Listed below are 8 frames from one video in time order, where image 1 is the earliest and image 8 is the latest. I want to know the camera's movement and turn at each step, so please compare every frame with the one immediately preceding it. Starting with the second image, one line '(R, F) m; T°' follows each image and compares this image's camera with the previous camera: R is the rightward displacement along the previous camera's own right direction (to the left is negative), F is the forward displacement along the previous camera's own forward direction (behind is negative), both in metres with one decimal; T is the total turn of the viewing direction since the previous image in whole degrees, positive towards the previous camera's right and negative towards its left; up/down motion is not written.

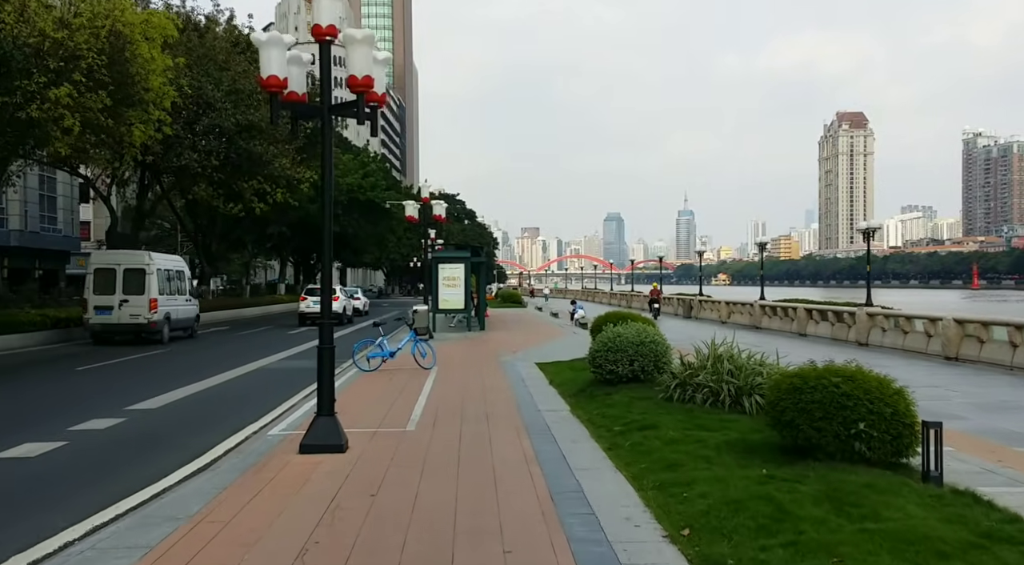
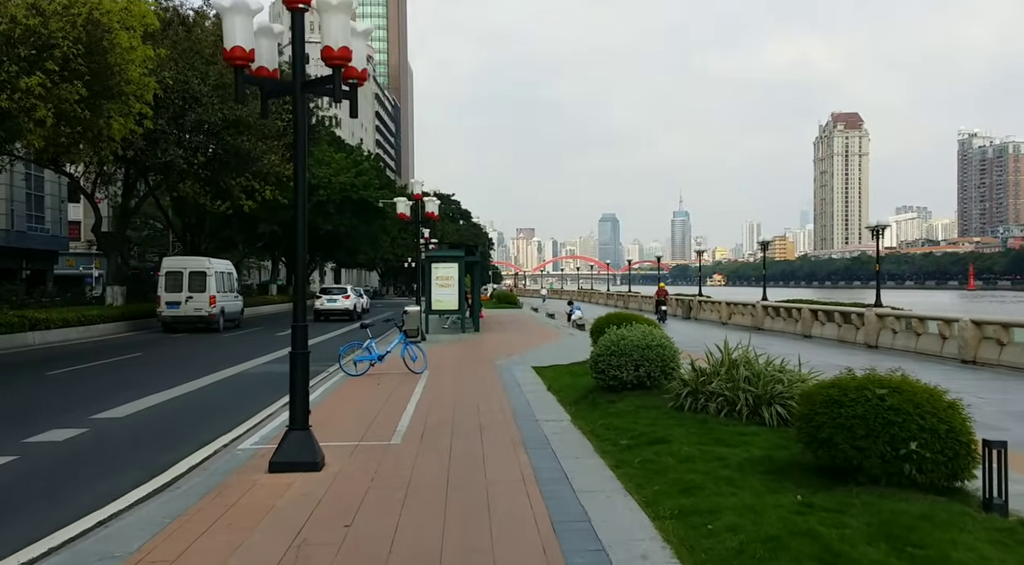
(0.0, +0.8) m; 0°
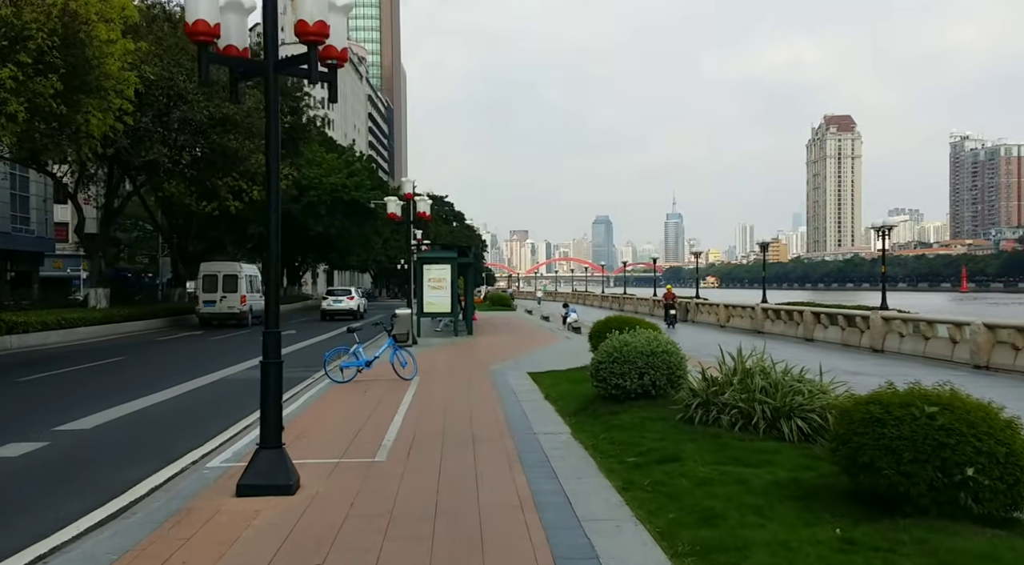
(0.0, +0.6) m; +1°
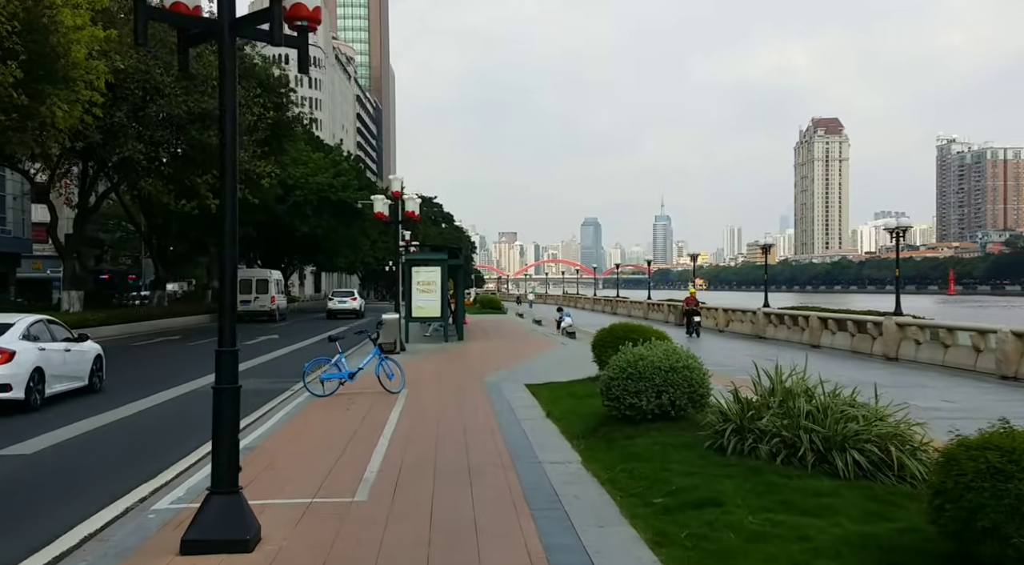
(-0.1, +1.0) m; +1°
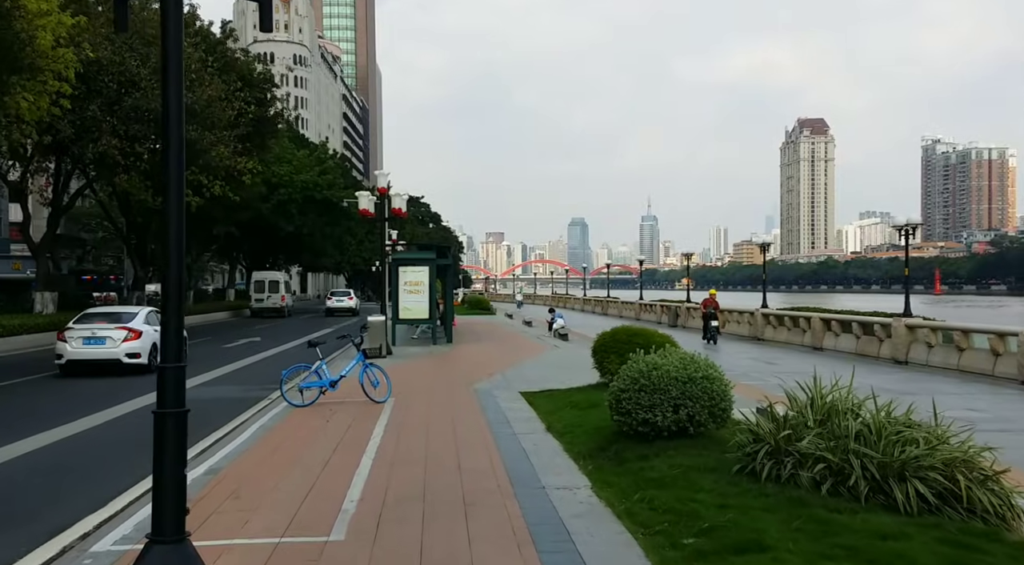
(-0.1, +0.9) m; +1°
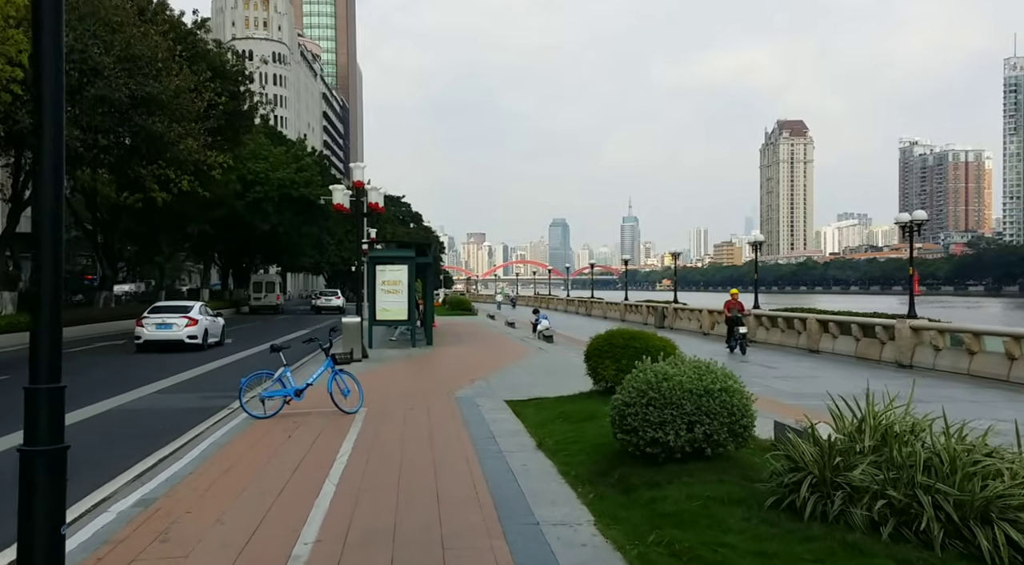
(-0.1, +1.0) m; +2°
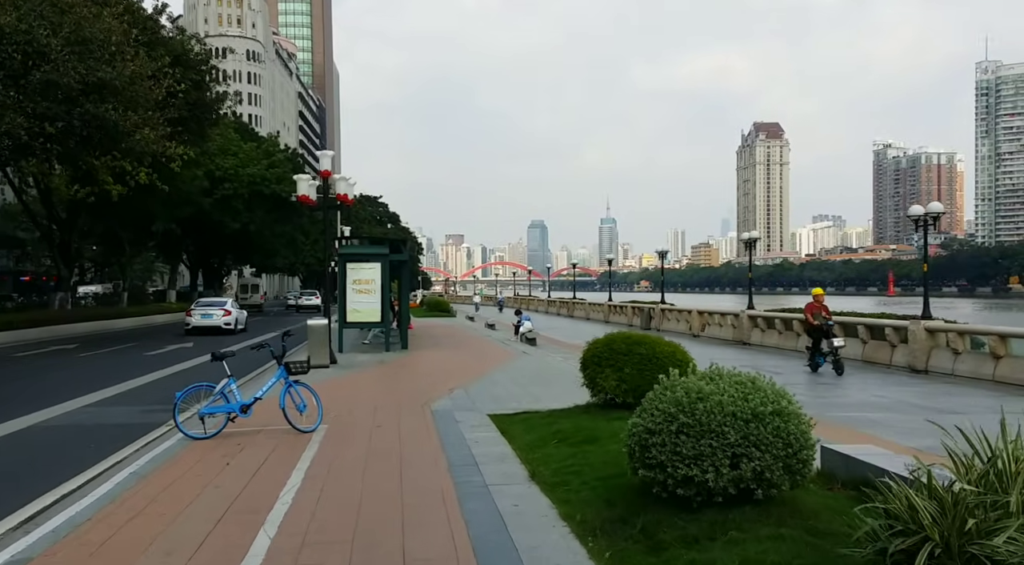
(-0.1, +1.4) m; +2°
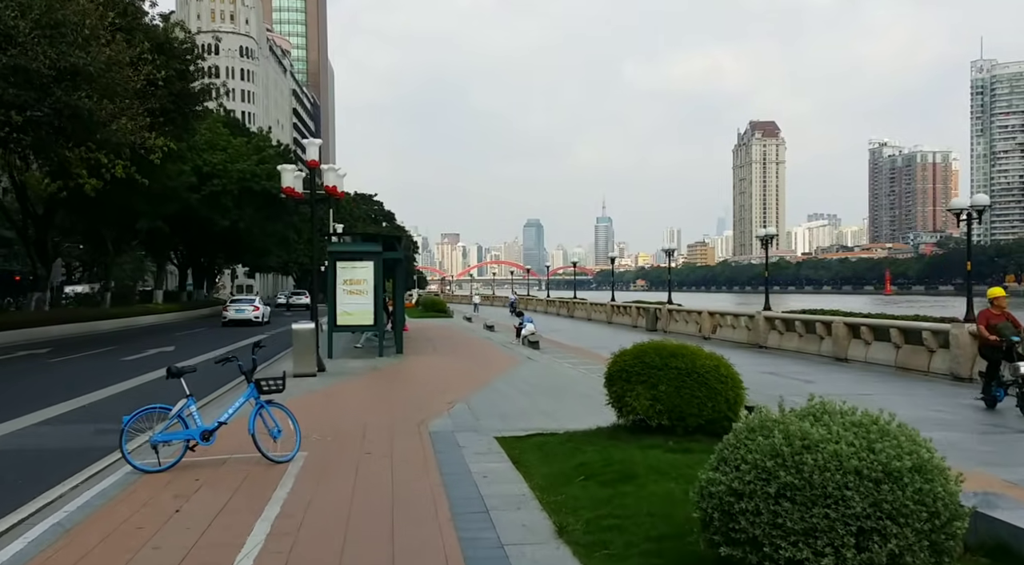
(-0.2, +1.3) m; 0°
